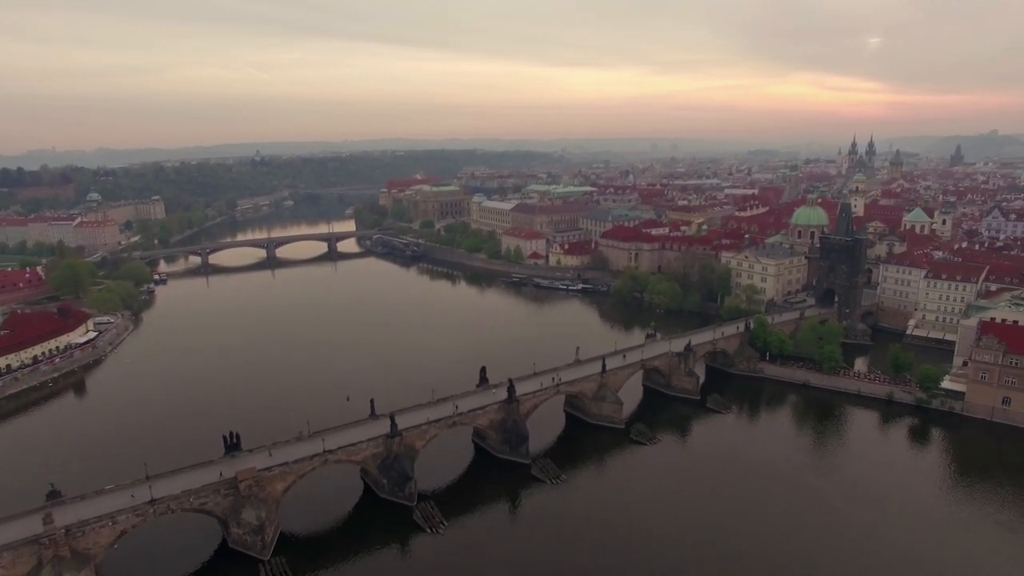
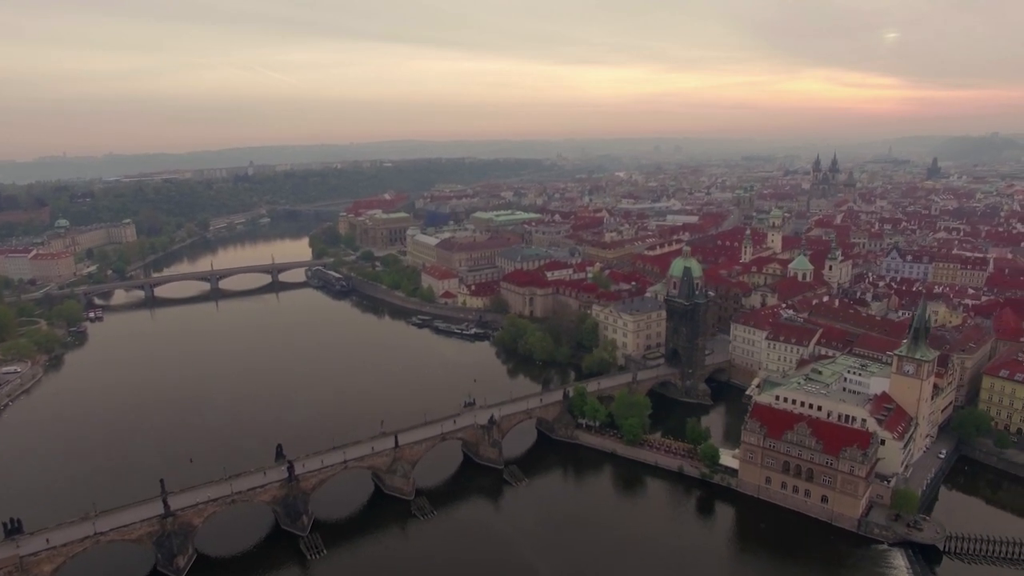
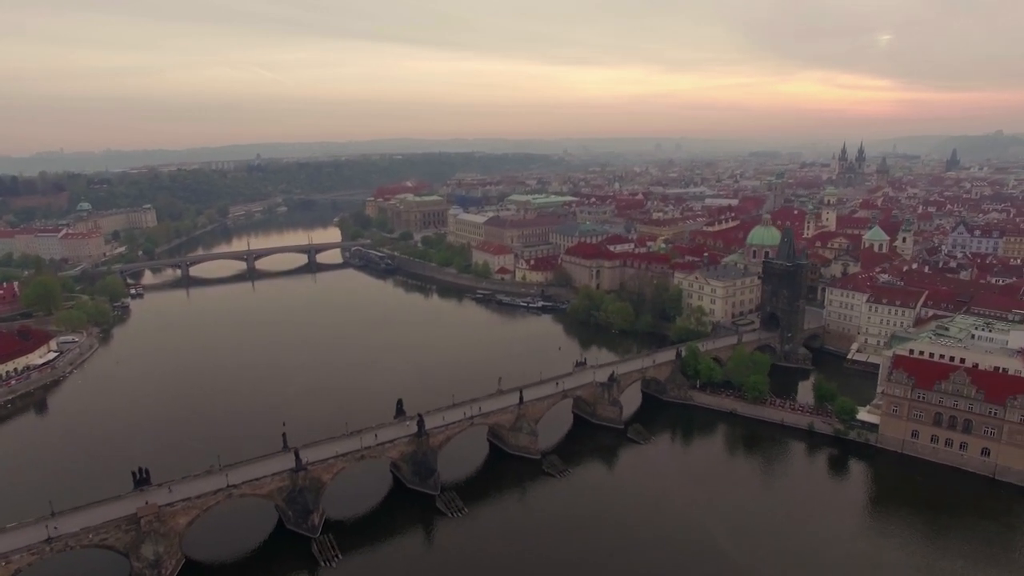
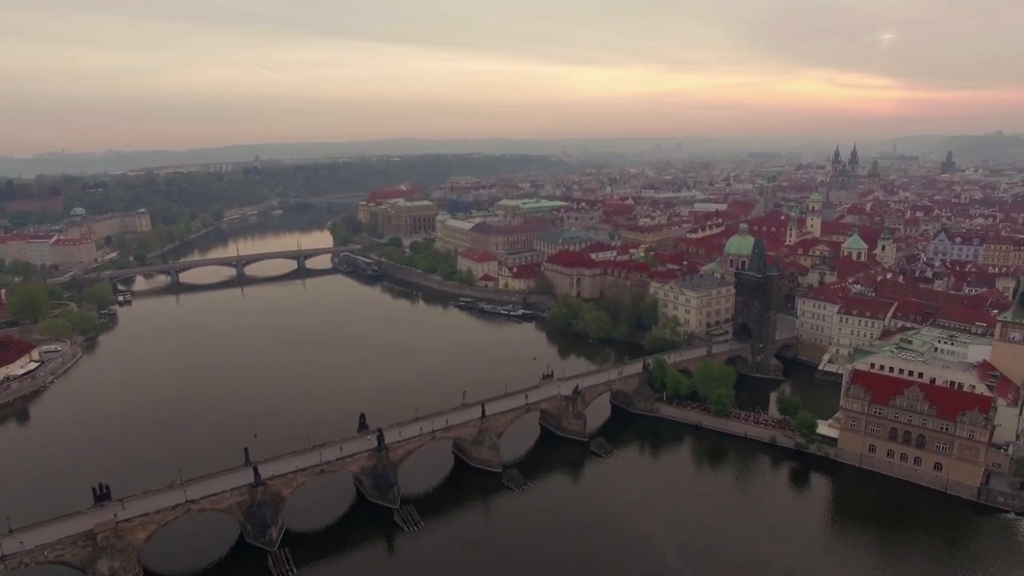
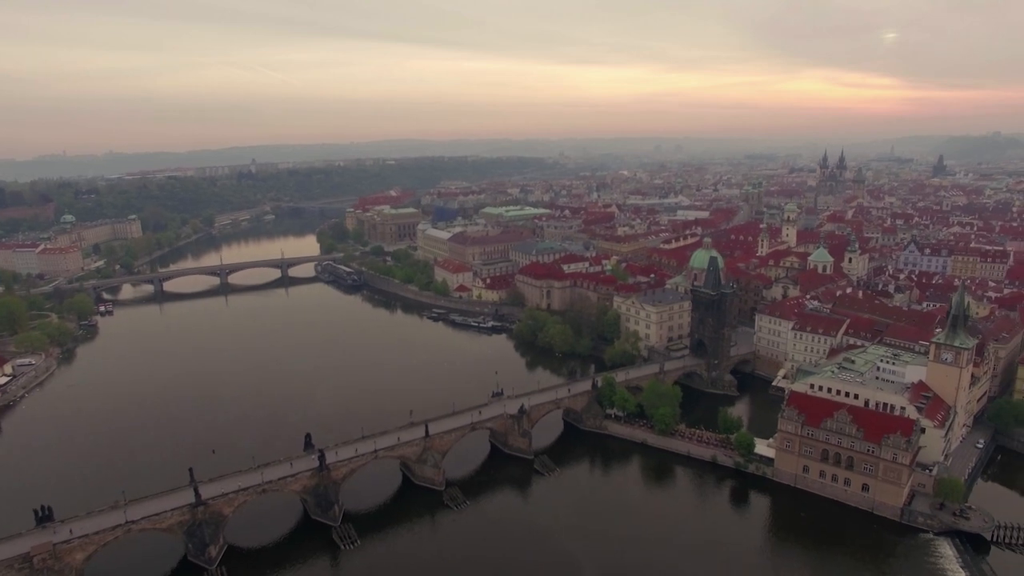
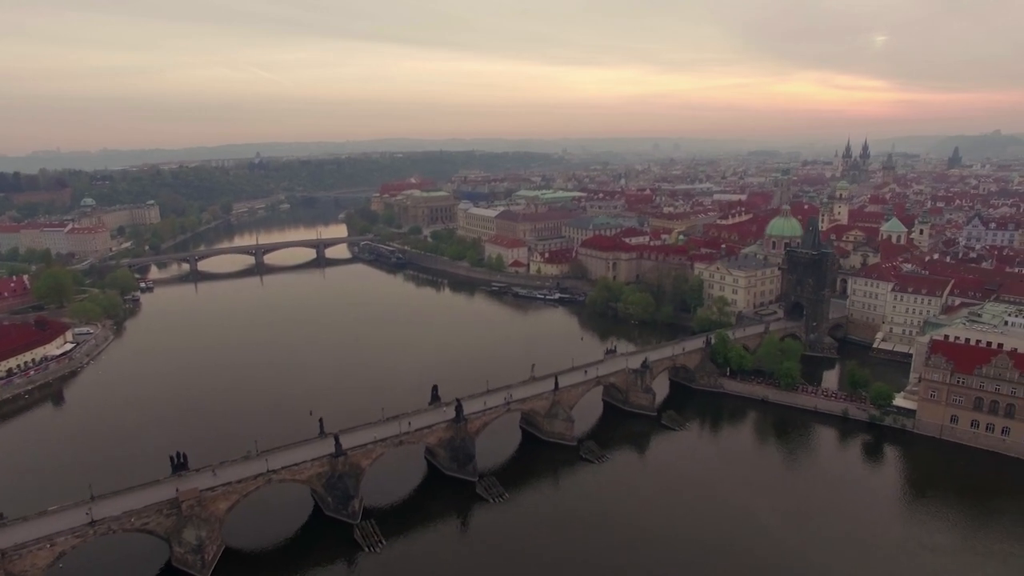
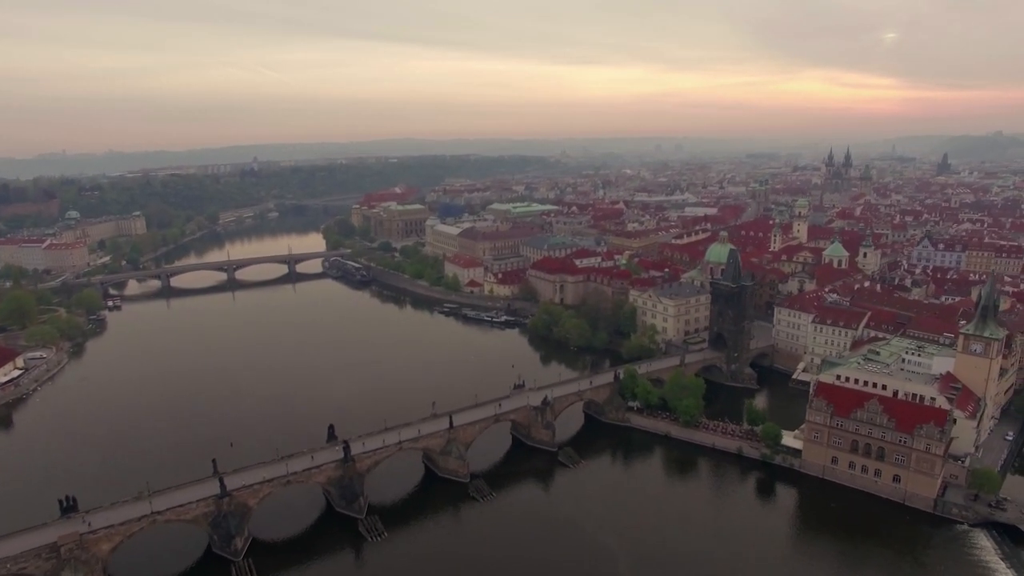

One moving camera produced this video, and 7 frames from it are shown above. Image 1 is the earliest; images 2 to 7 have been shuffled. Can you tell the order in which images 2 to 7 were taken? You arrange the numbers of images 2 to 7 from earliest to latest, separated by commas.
6, 3, 4, 7, 5, 2
